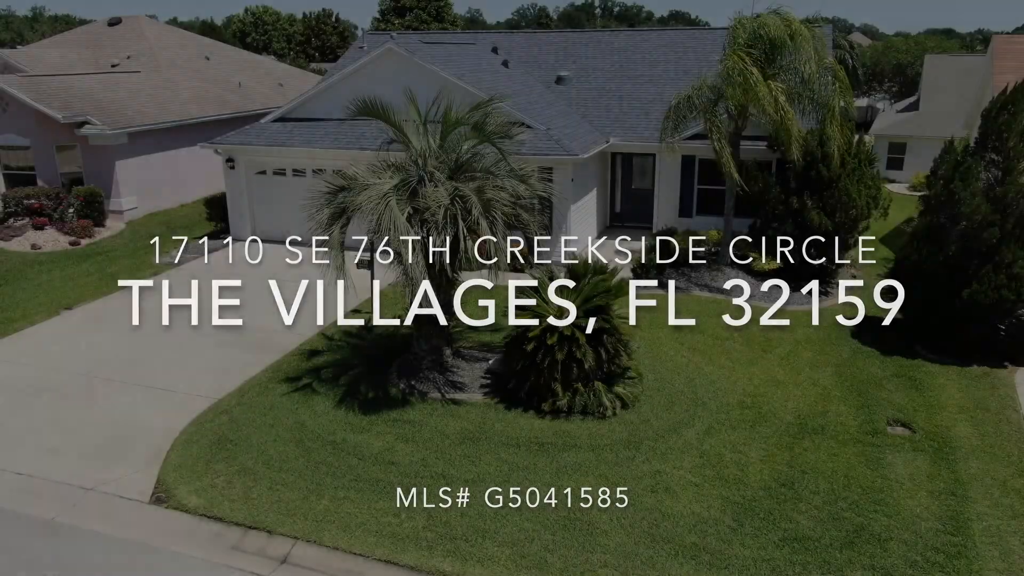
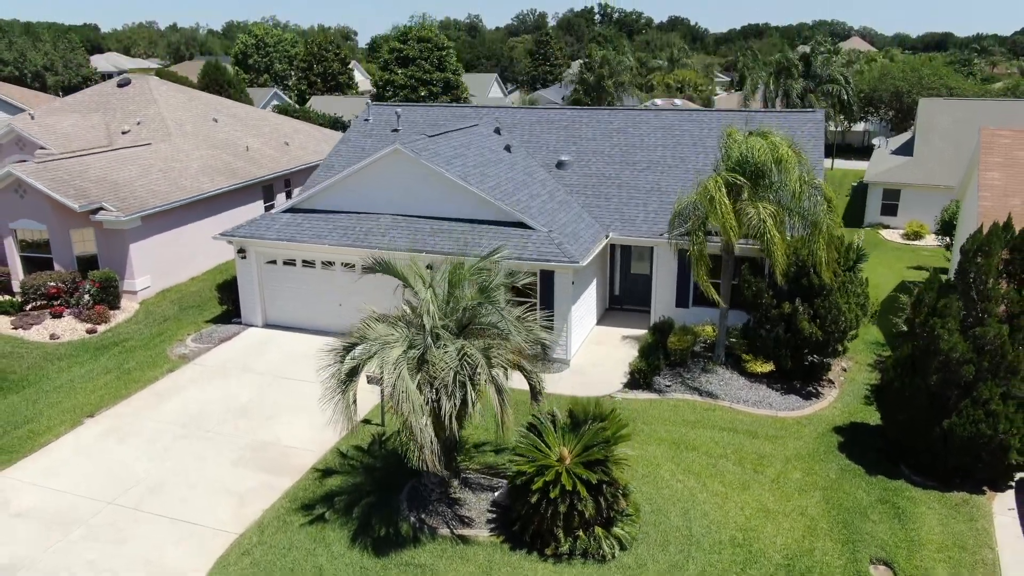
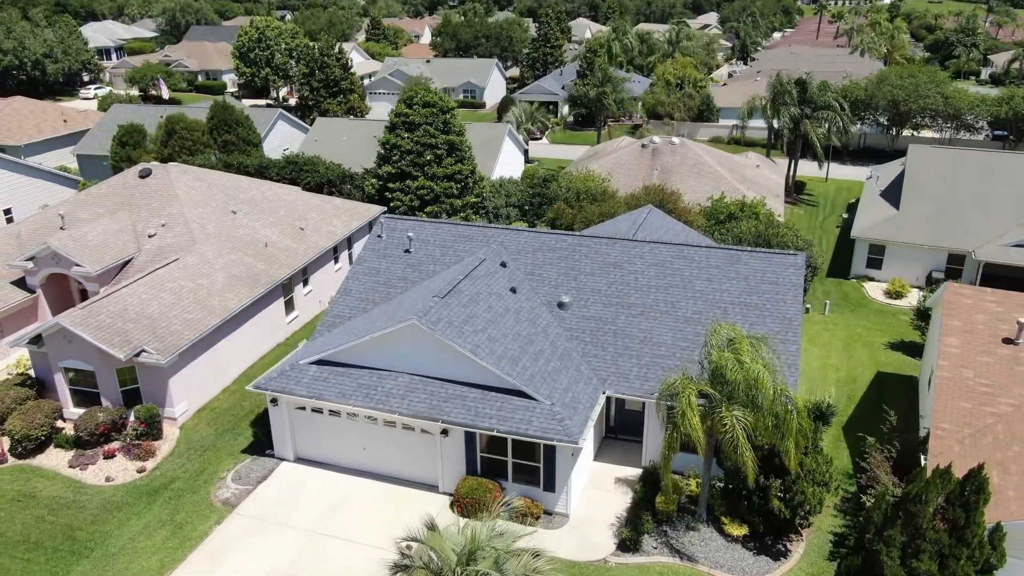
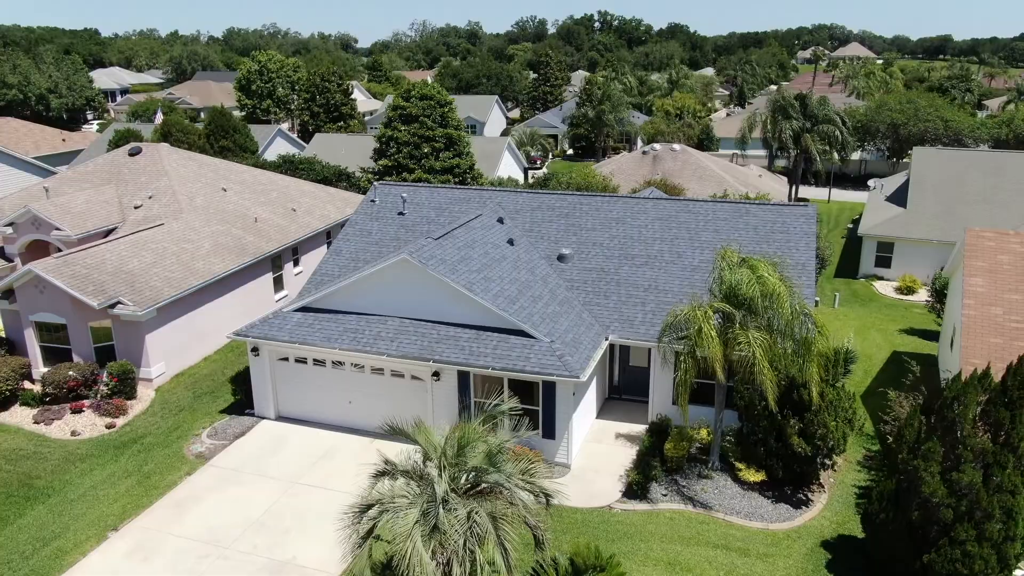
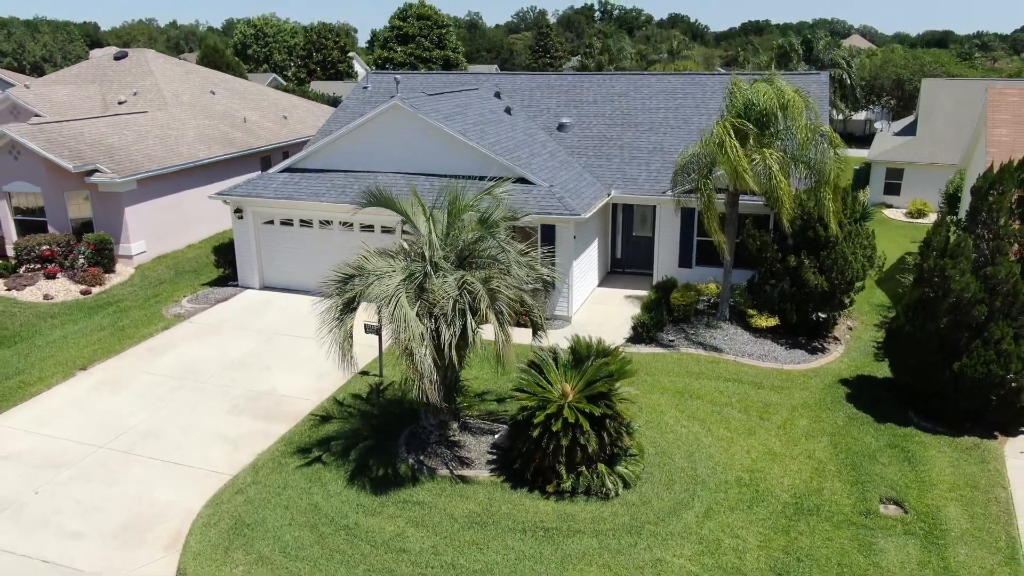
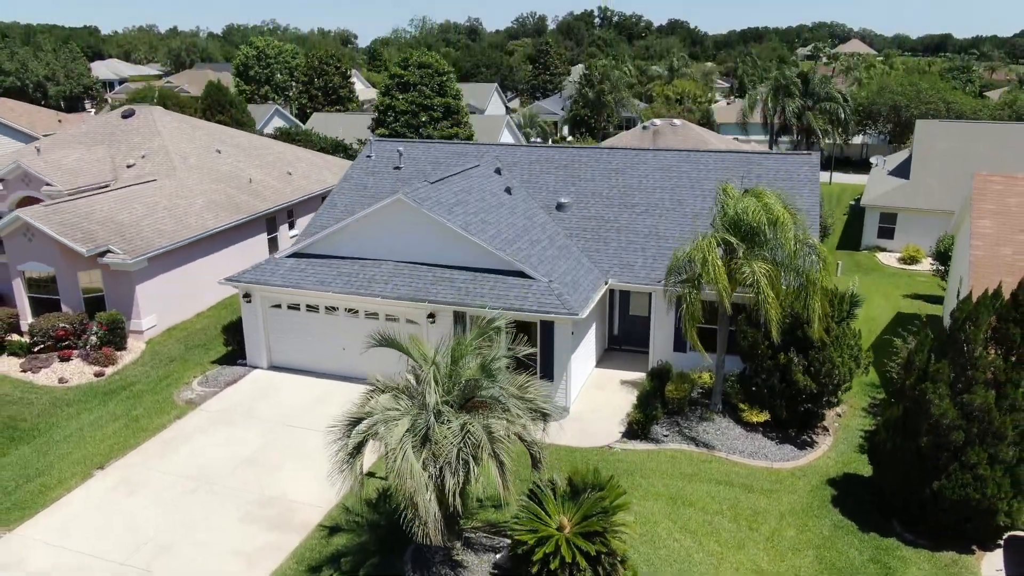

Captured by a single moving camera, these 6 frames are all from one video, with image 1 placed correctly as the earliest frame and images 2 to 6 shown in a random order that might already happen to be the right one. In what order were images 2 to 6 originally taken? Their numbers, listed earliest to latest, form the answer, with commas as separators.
5, 2, 6, 4, 3
